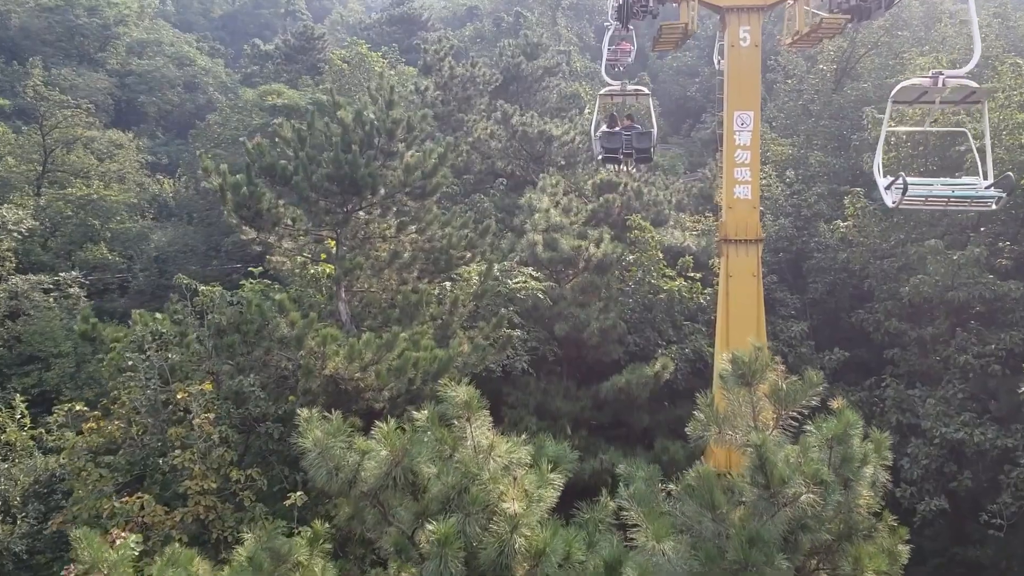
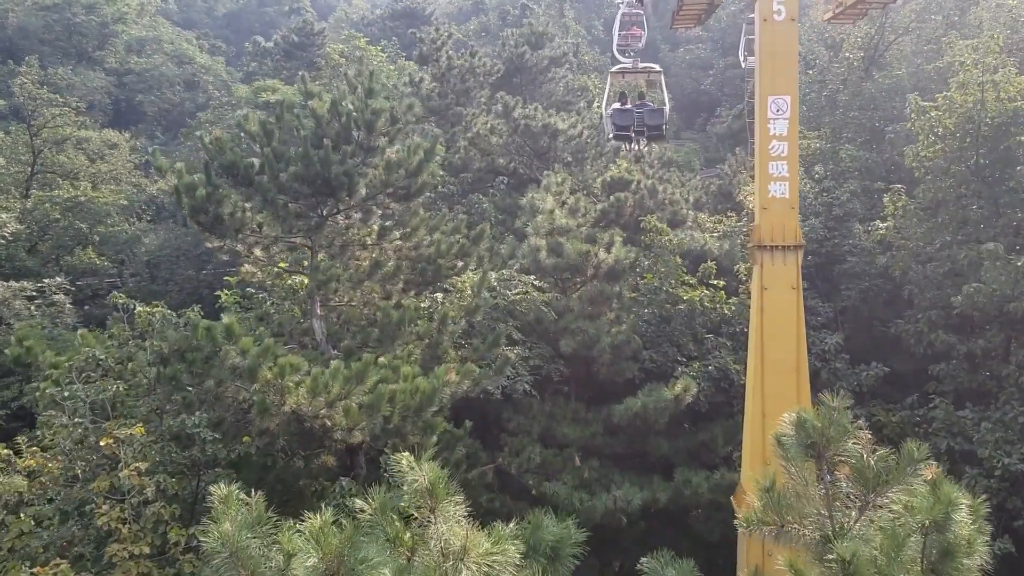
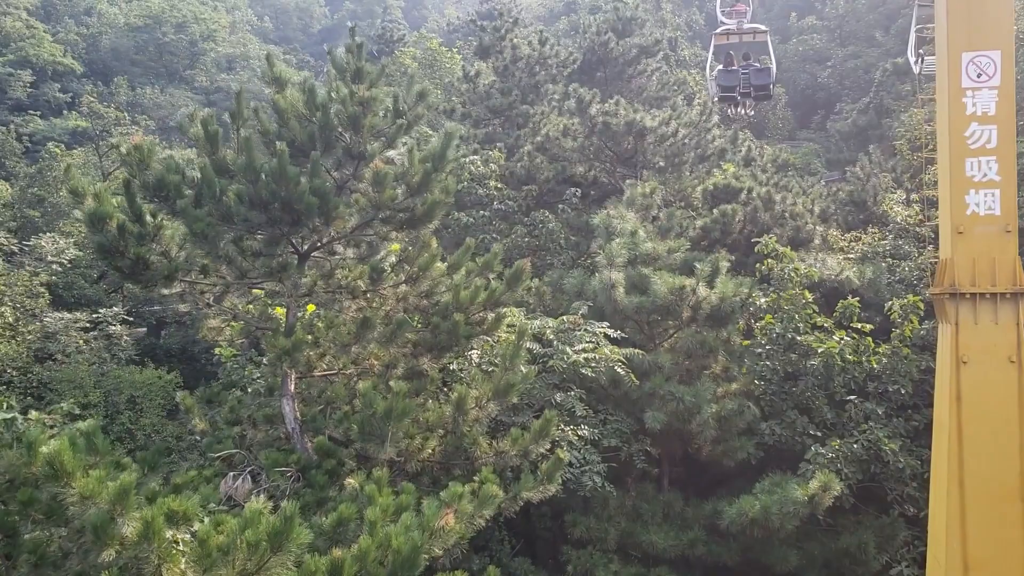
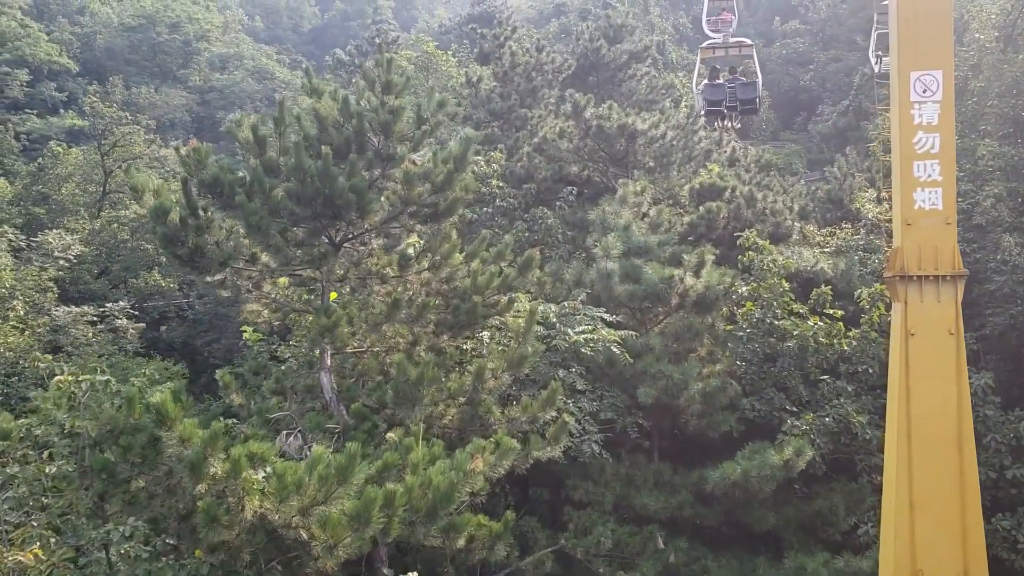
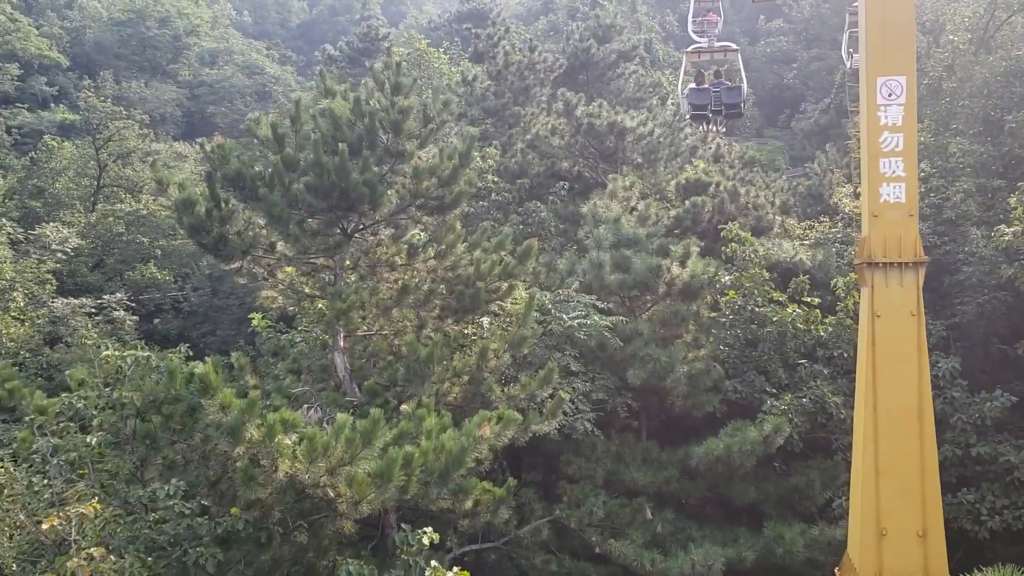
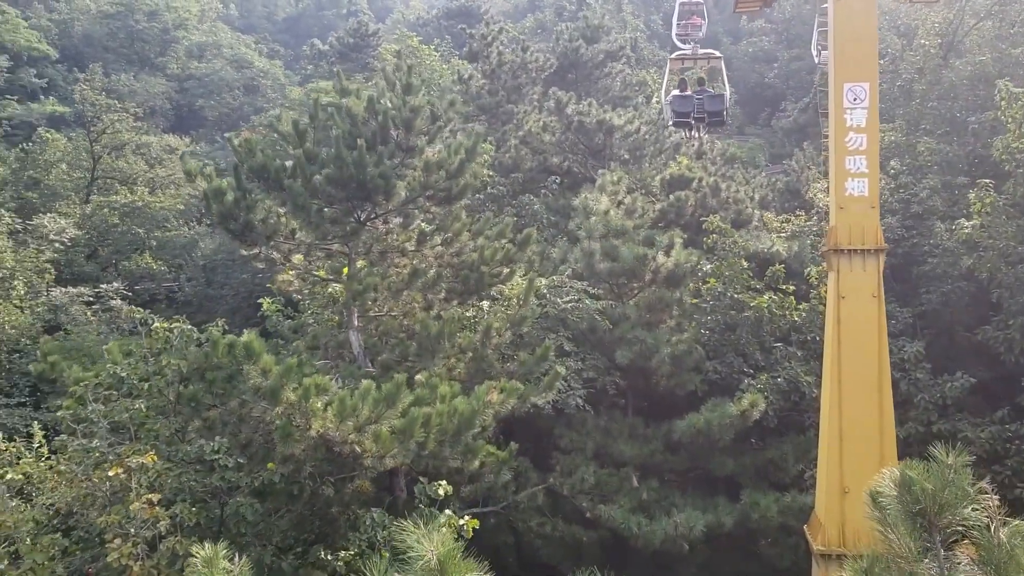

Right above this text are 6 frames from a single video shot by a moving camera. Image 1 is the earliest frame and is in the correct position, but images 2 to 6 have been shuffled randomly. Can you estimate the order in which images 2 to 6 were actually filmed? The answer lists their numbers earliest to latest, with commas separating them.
2, 6, 5, 4, 3
